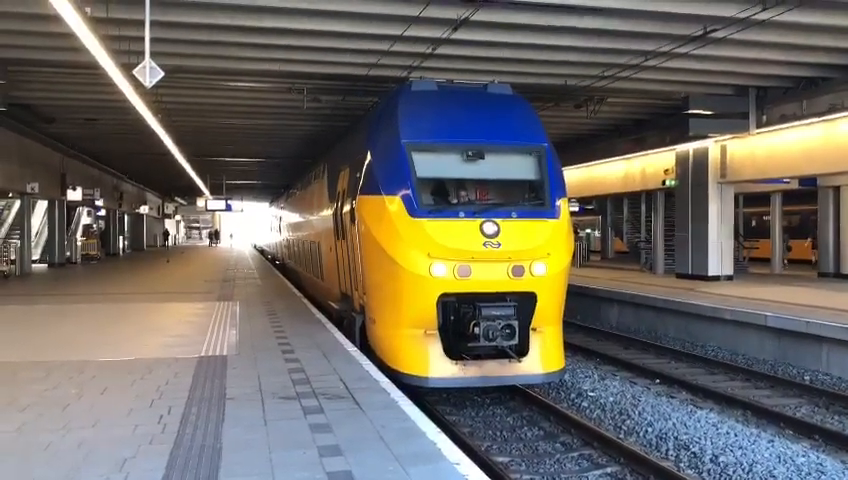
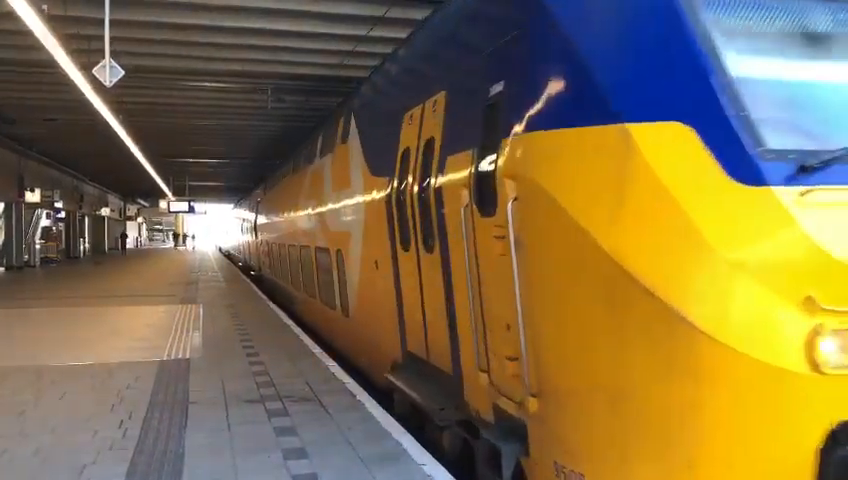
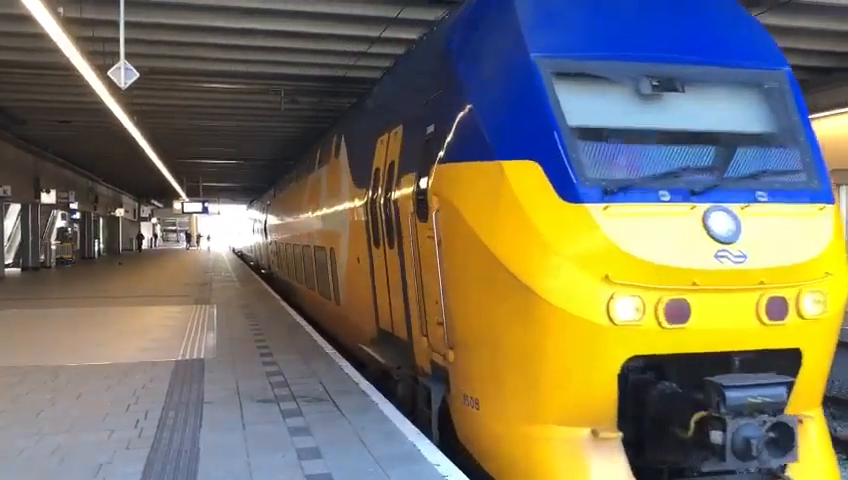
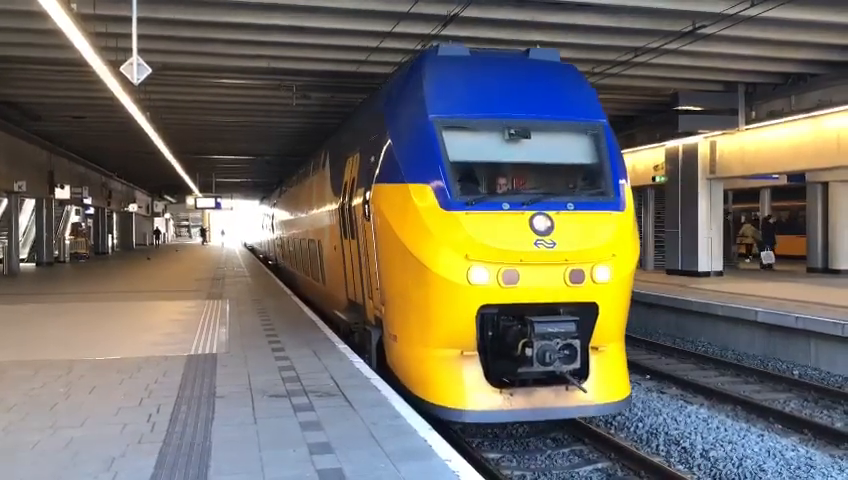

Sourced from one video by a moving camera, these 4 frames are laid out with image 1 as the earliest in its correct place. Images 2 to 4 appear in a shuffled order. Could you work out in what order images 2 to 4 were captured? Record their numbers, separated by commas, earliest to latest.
4, 3, 2
